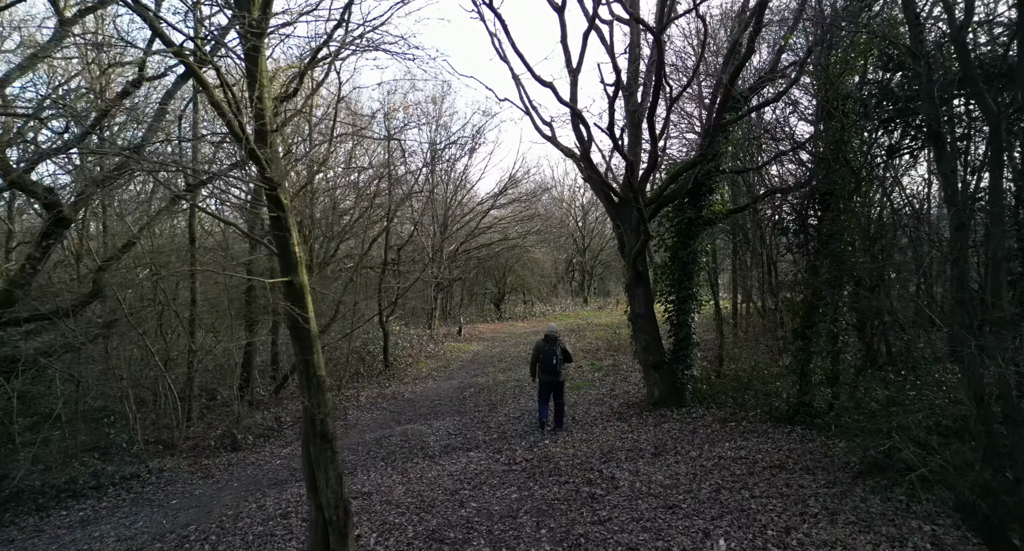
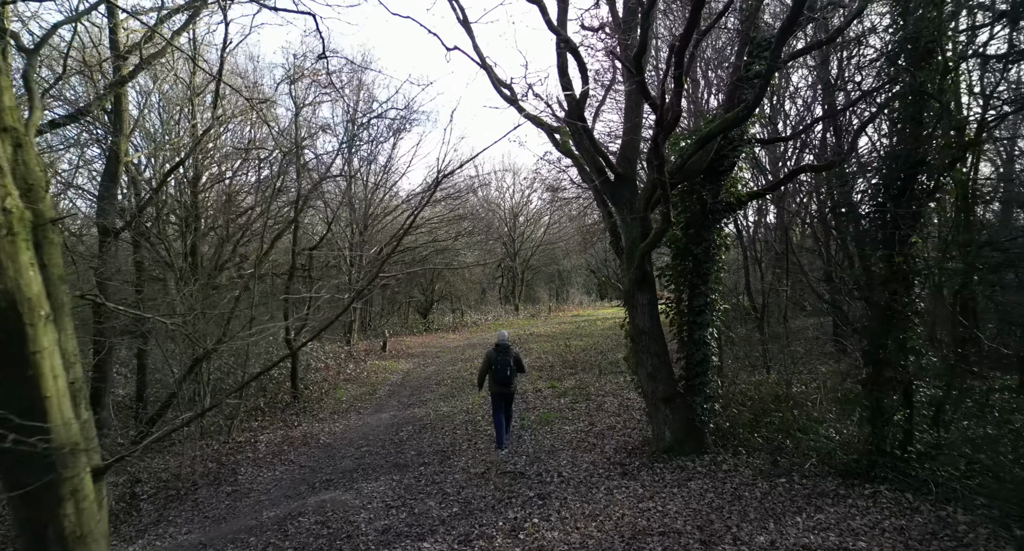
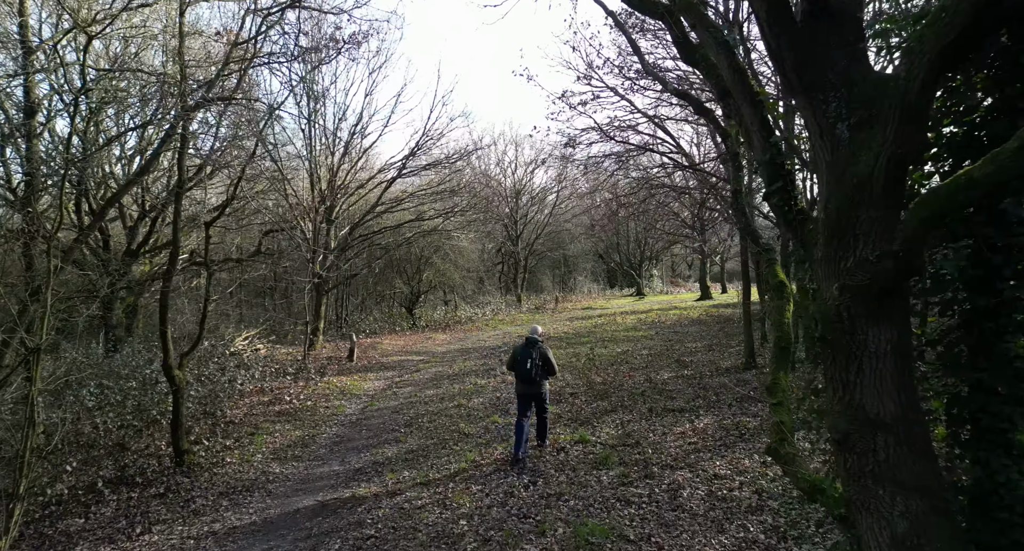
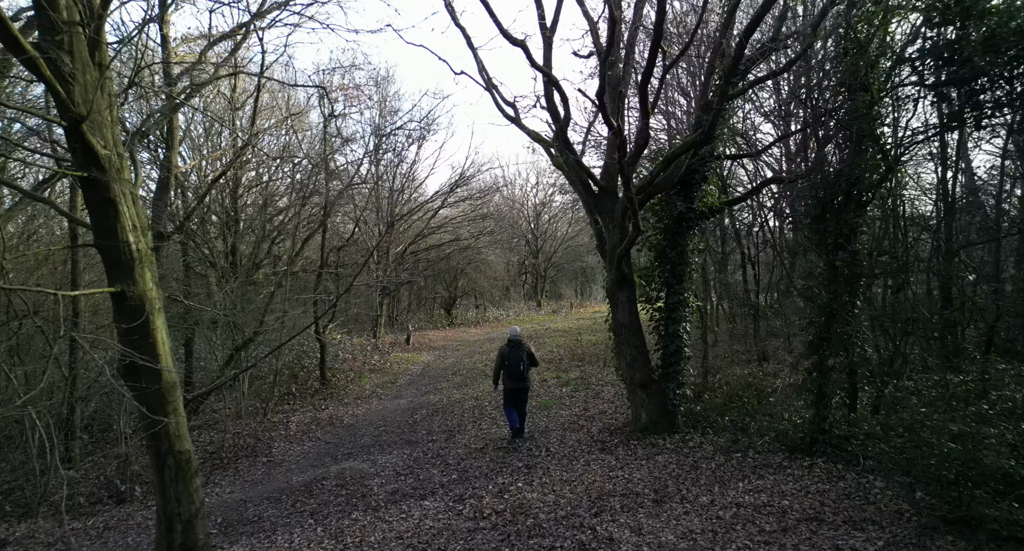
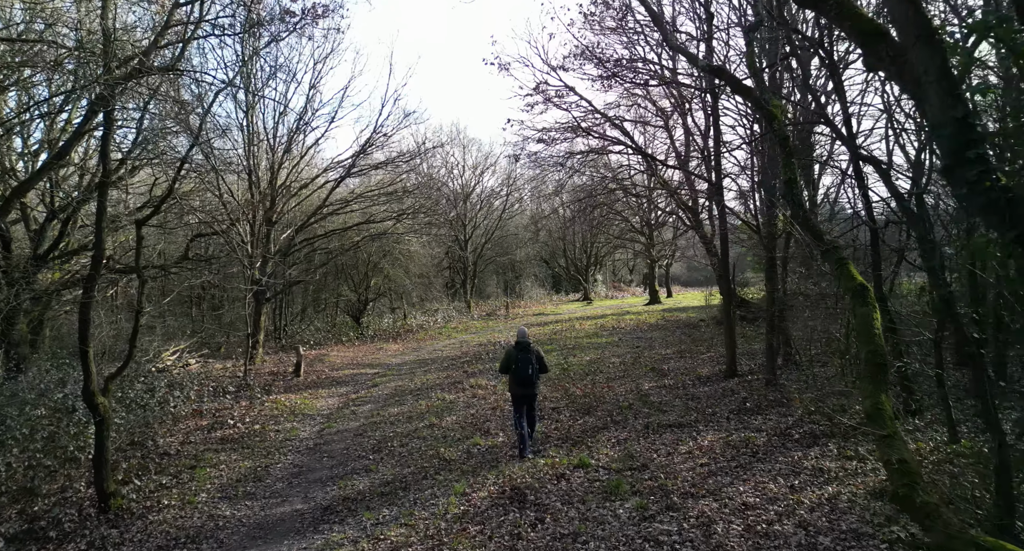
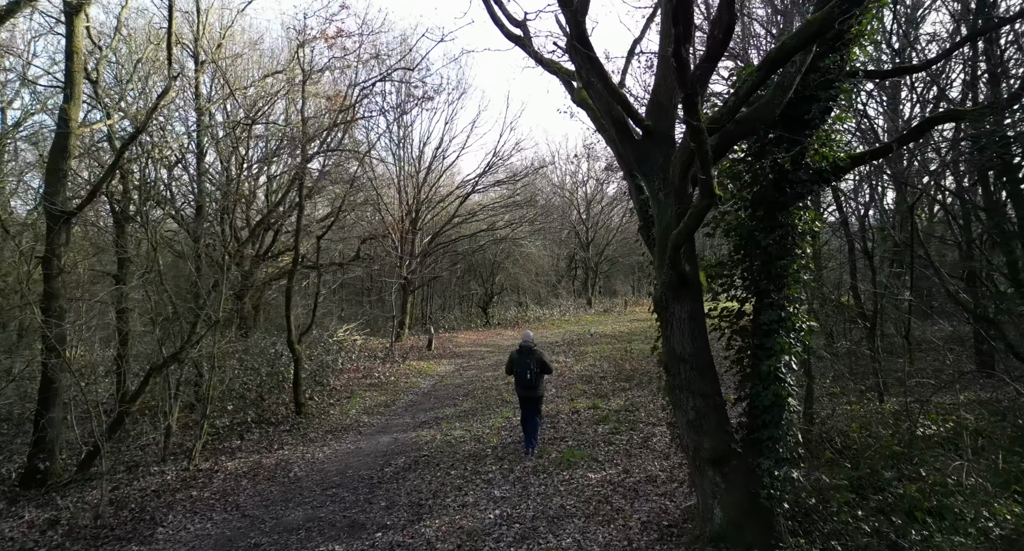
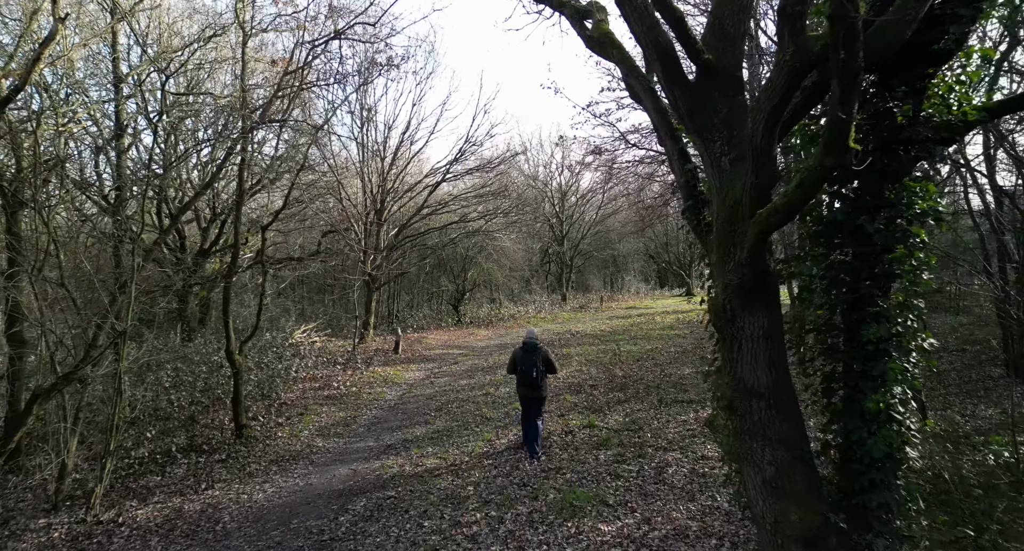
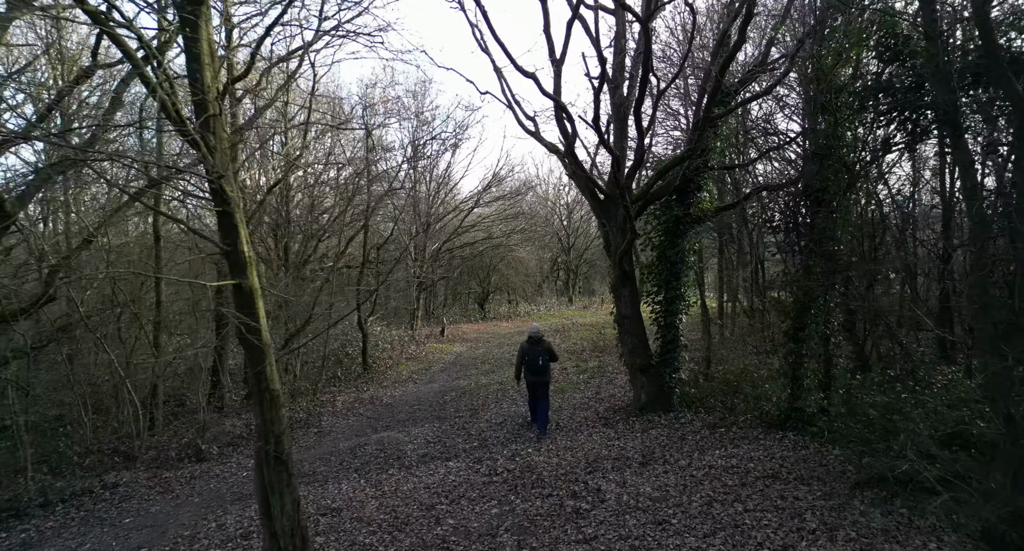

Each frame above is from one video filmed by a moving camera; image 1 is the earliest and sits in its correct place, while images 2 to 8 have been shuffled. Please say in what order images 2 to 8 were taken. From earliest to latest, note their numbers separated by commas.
8, 4, 2, 6, 7, 3, 5
